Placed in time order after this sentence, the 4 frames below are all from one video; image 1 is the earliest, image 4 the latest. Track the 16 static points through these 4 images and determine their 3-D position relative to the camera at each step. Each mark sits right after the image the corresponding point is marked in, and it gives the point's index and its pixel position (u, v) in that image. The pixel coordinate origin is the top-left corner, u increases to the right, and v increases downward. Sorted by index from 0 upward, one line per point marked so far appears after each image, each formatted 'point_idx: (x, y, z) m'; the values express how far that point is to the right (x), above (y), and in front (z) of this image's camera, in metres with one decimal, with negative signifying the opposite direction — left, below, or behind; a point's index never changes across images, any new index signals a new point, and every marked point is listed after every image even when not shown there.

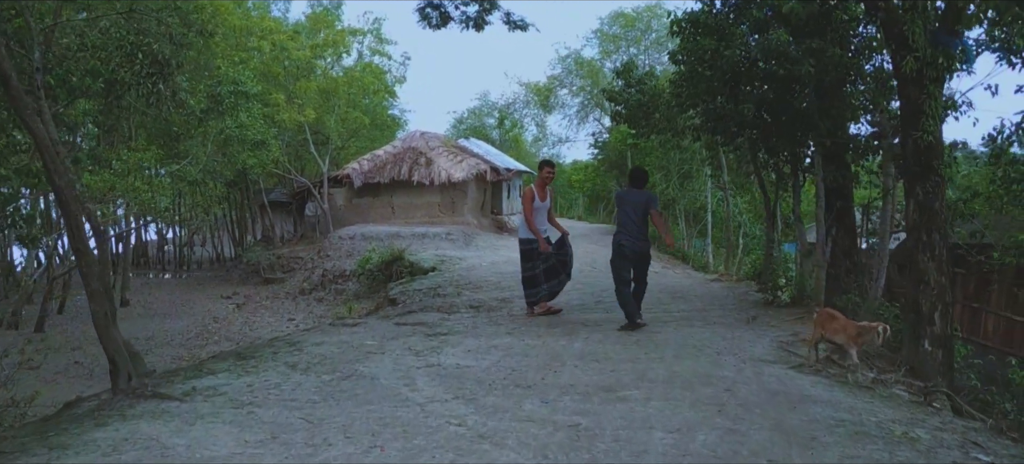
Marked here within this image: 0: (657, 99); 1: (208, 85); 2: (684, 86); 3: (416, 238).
0: (+1.9, +1.7, +14.4) m
1: (-4.1, +2.0, +15.0) m
2: (+1.6, +1.3, +10.1) m
3: (-1.7, -0.1, +19.3) m
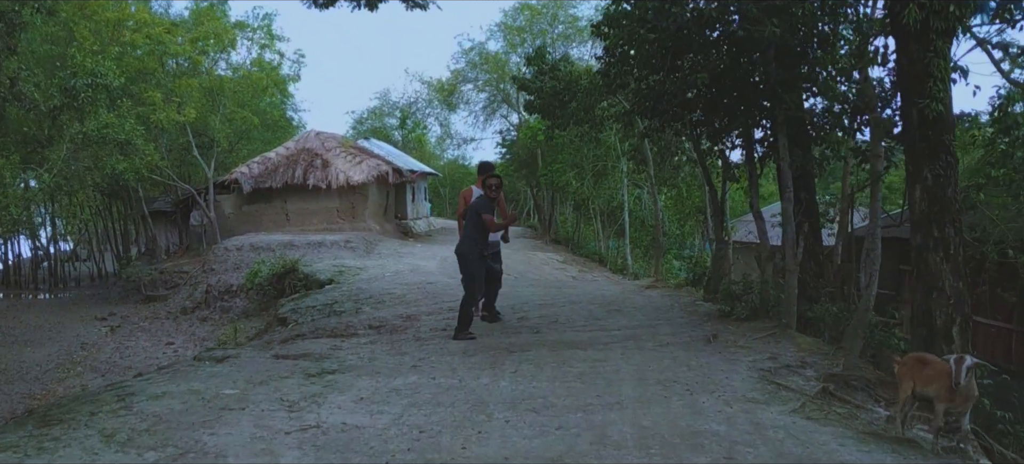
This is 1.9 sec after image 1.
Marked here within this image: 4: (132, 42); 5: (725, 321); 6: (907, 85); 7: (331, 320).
0: (+0.7, +1.7, +13.0) m
1: (-5.3, +1.8, +13.1) m
2: (+0.8, +1.3, +8.7) m
3: (-3.2, -0.2, +17.6) m
4: (-6.4, +3.2, +18.9) m
5: (+1.4, -0.6, +7.1) m
6: (+1.9, +0.7, +5.4) m
7: (-1.7, -0.8, +10.3) m
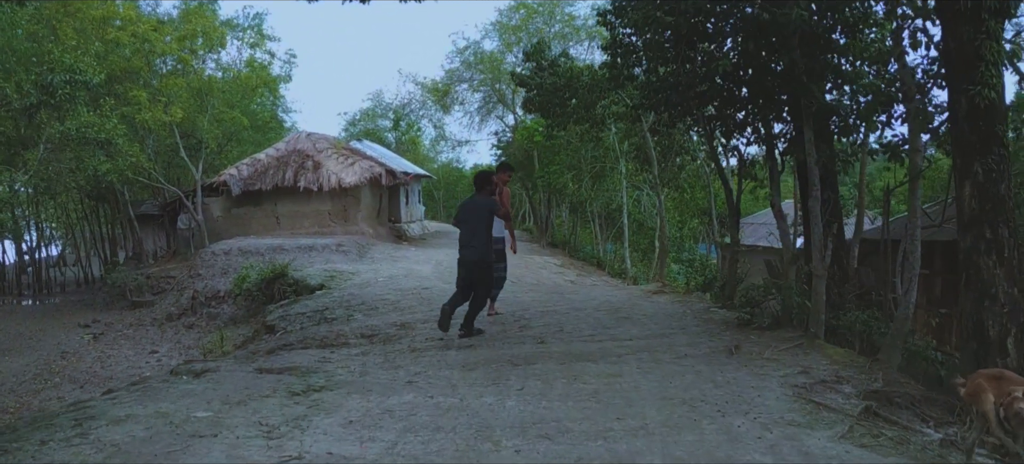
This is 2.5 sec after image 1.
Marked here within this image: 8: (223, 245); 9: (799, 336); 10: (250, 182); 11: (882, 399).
0: (+0.7, +1.7, +12.4) m
1: (-5.3, +1.8, +12.5) m
2: (+0.8, +1.3, +8.2) m
3: (-3.2, -0.3, +17.1) m
4: (-6.5, +3.1, +18.3) m
5: (+1.4, -0.6, +6.5) m
6: (+1.9, +0.7, +4.9) m
7: (-1.7, -0.8, +9.7) m
8: (-4.6, -0.2, +18.0) m
9: (+1.6, -0.6, +6.1) m
10: (-4.7, +0.9, +20.0) m
11: (+1.5, -0.7, +4.6) m
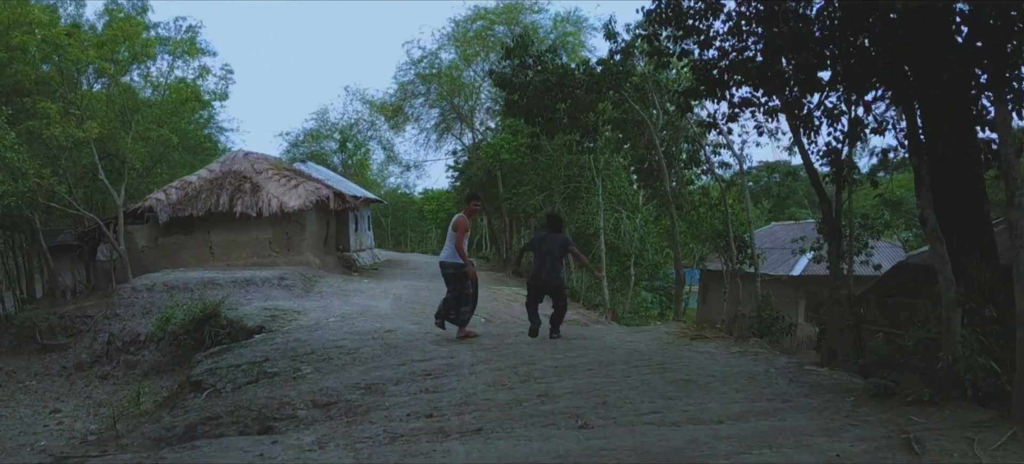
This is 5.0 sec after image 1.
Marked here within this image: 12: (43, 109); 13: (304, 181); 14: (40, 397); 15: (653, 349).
0: (+0.5, +1.4, +10.3) m
1: (-5.5, +1.4, +10.1) m
2: (+0.8, +1.1, +6.1) m
3: (-3.6, -0.7, +14.7) m
4: (-7.0, +2.7, +15.9) m
5: (+1.5, -0.7, +4.4) m
6: (+2.1, +0.6, +2.8) m
7: (-1.7, -1.1, +7.5) m
8: (-5.1, -0.7, +15.6) m
9: (+1.7, -0.7, +4.0) m
10: (-5.2, +0.4, +17.6) m
11: (+1.8, -0.8, +2.5) m
12: (-6.7, +1.7, +16.0) m
13: (-3.4, +0.8, +18.2) m
14: (-5.2, -1.8, +12.3) m
15: (+0.9, -0.8, +7.1) m
